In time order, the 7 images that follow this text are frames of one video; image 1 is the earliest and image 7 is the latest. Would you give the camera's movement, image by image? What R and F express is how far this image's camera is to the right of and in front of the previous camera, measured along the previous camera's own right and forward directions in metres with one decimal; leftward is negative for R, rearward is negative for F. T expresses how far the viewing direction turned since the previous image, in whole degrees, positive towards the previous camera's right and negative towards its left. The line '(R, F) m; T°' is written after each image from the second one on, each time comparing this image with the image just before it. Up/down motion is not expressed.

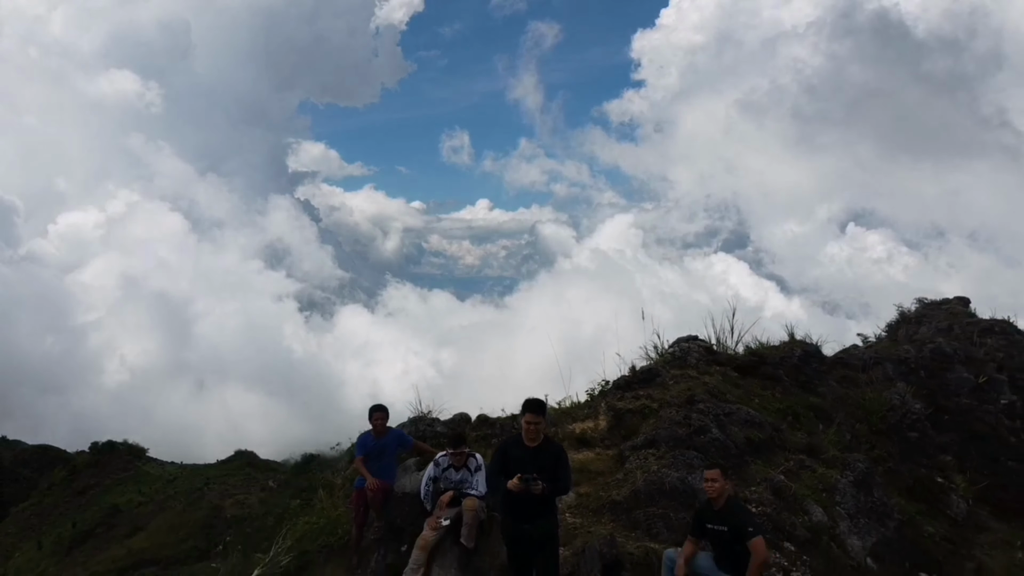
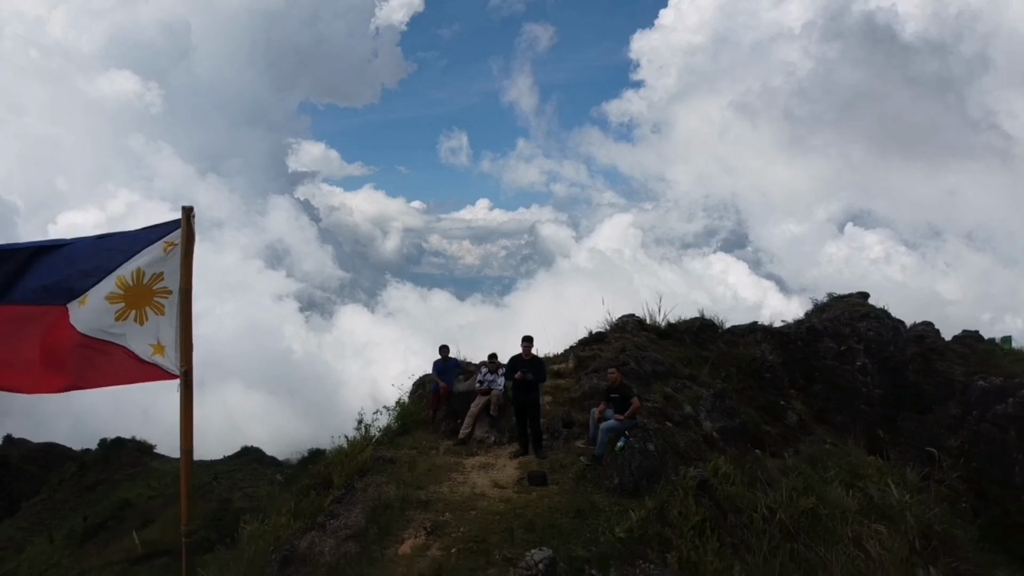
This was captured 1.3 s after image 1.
(-0.1, -3.9) m; 0°
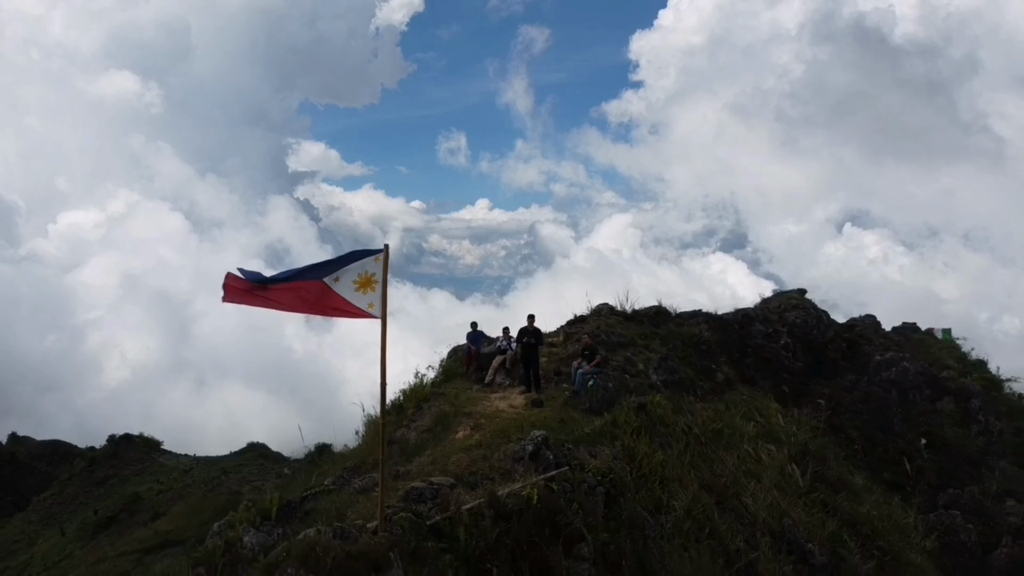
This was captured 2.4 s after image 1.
(-0.2, -4.1) m; 0°
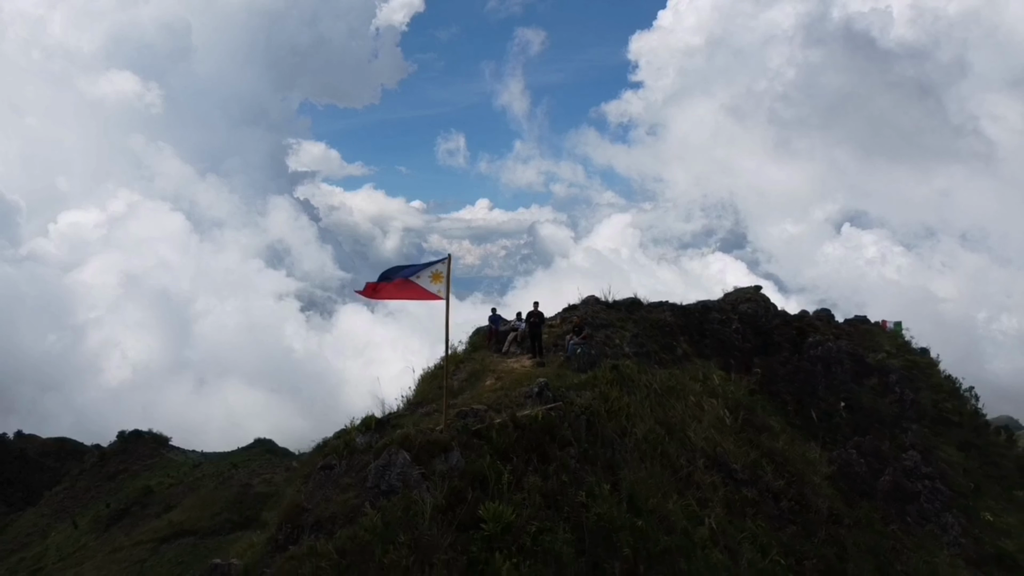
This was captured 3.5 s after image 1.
(-0.2, -4.5) m; 0°
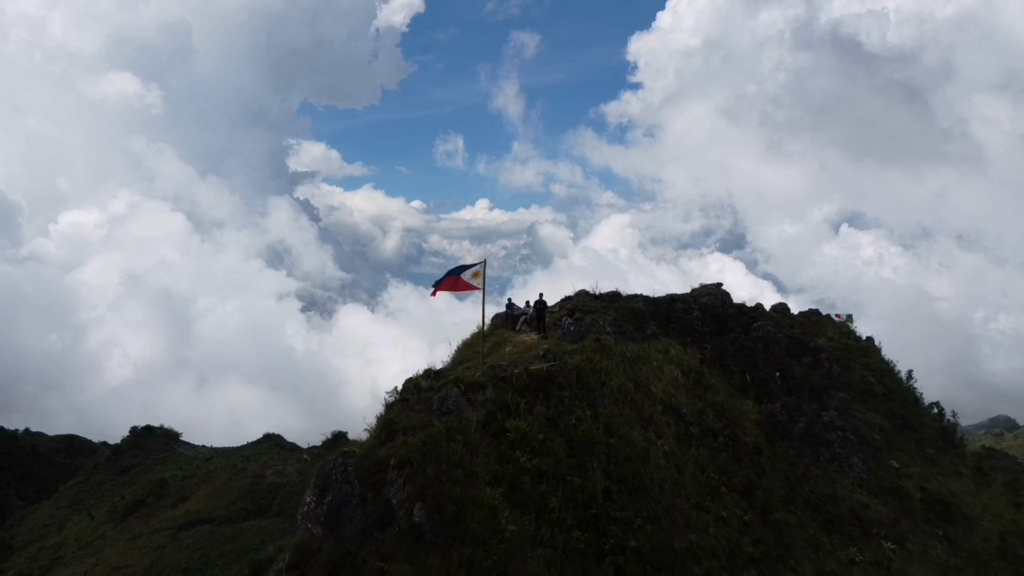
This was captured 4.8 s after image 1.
(-0.4, -6.0) m; 0°
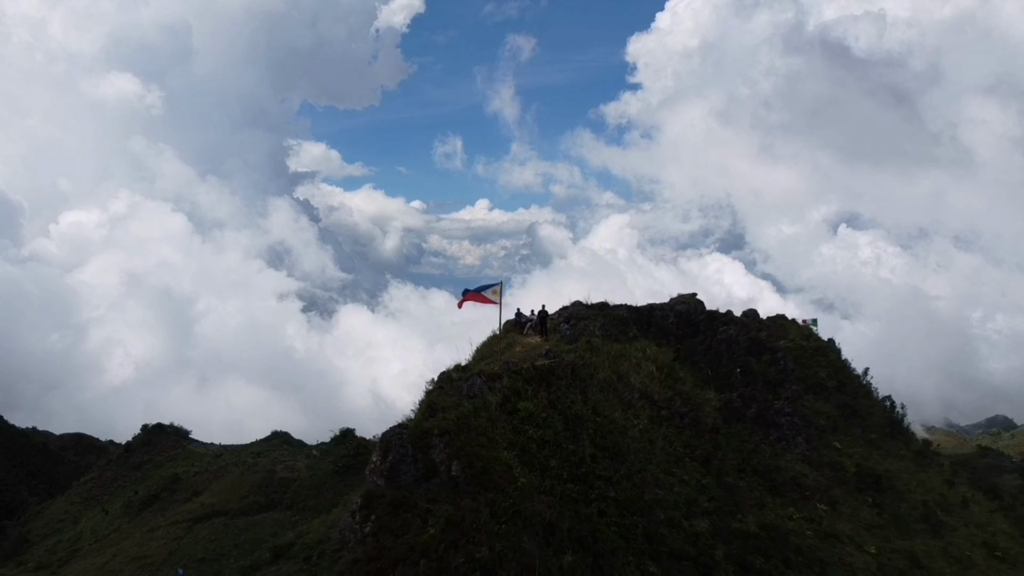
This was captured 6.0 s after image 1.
(-0.4, -5.7) m; 0°
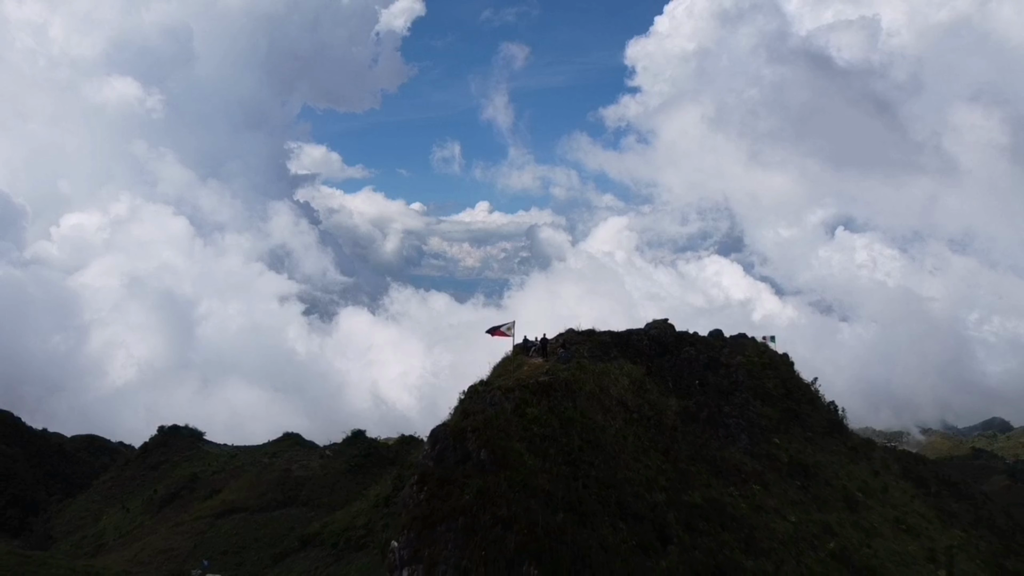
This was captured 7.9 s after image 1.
(-0.5, -9.0) m; 0°
